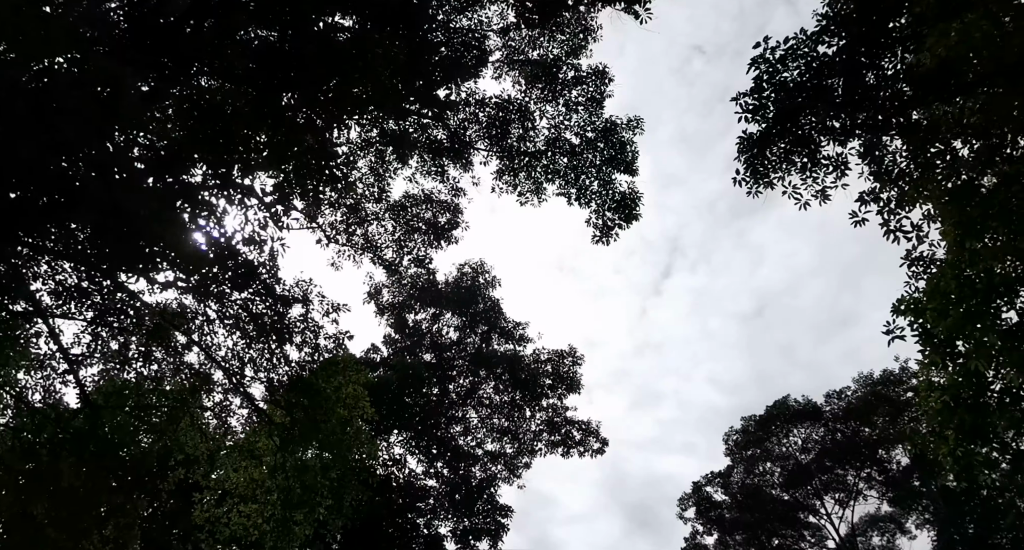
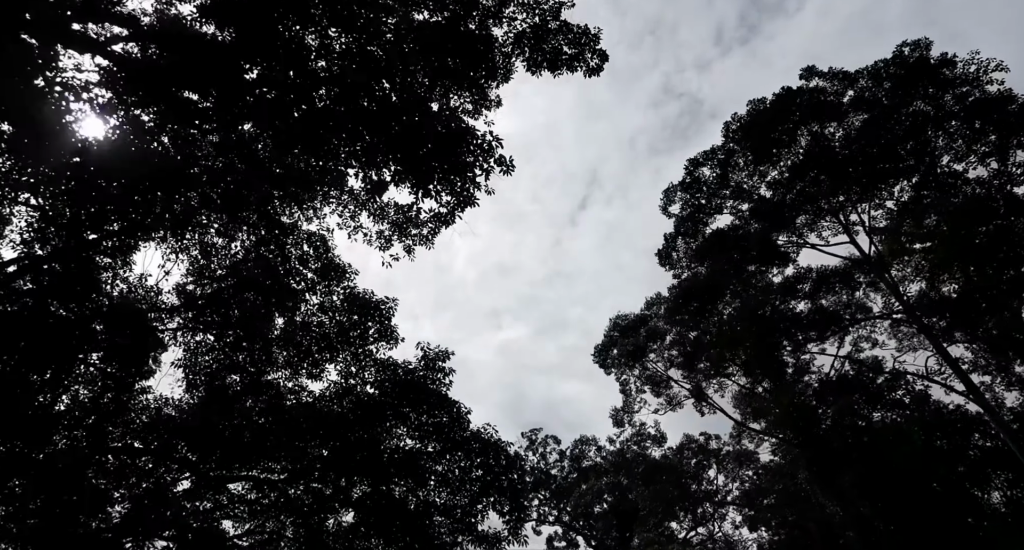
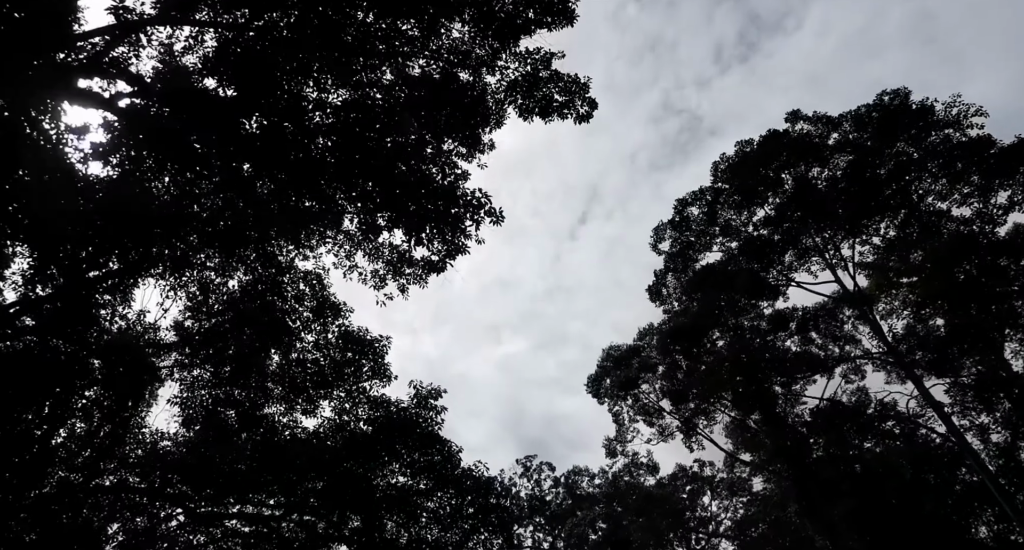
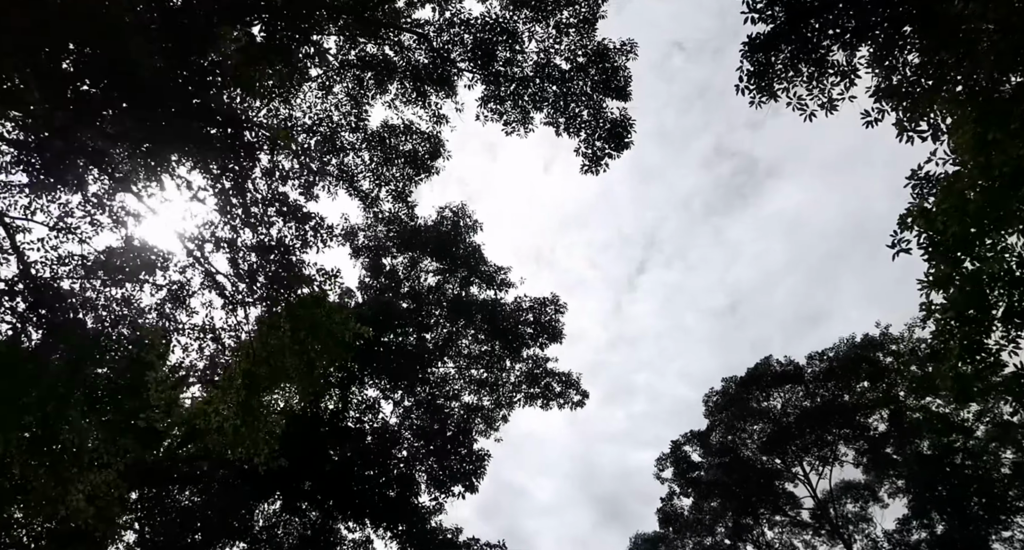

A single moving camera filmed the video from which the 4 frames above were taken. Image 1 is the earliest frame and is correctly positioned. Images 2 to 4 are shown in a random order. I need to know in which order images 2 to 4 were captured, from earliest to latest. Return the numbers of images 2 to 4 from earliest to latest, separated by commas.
4, 3, 2
